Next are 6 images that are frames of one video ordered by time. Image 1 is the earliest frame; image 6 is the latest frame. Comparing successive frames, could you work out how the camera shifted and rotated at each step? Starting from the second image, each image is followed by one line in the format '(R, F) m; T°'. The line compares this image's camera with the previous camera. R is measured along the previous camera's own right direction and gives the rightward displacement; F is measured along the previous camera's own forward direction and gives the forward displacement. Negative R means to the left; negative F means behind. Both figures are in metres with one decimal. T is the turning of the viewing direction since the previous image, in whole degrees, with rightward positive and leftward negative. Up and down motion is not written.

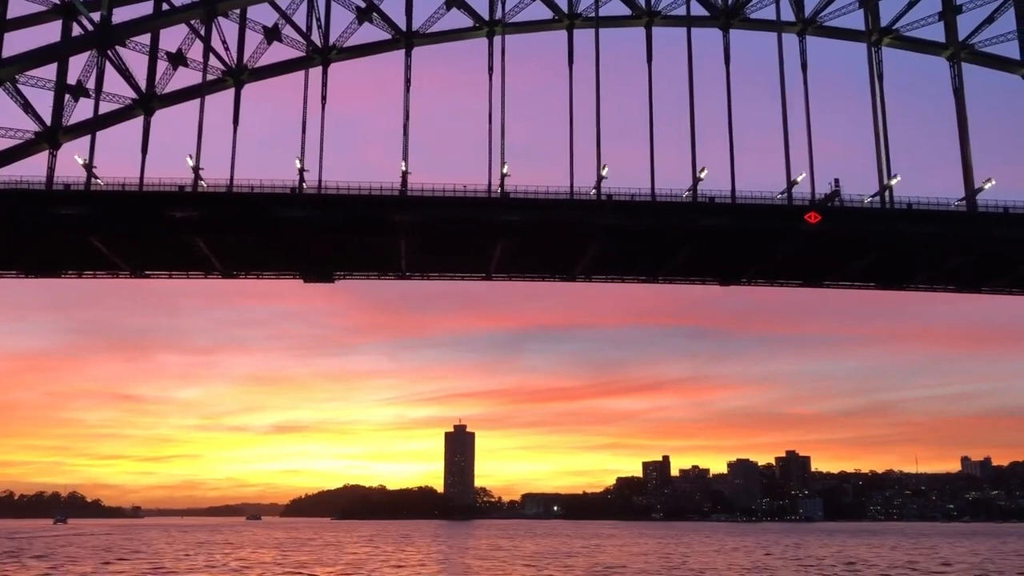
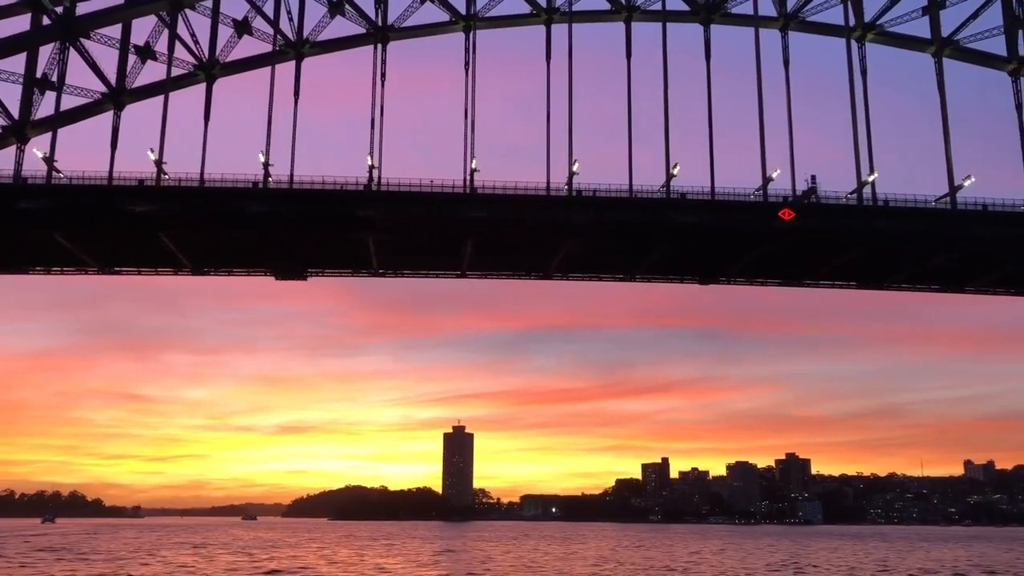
(+1.6, +0.8) m; 0°
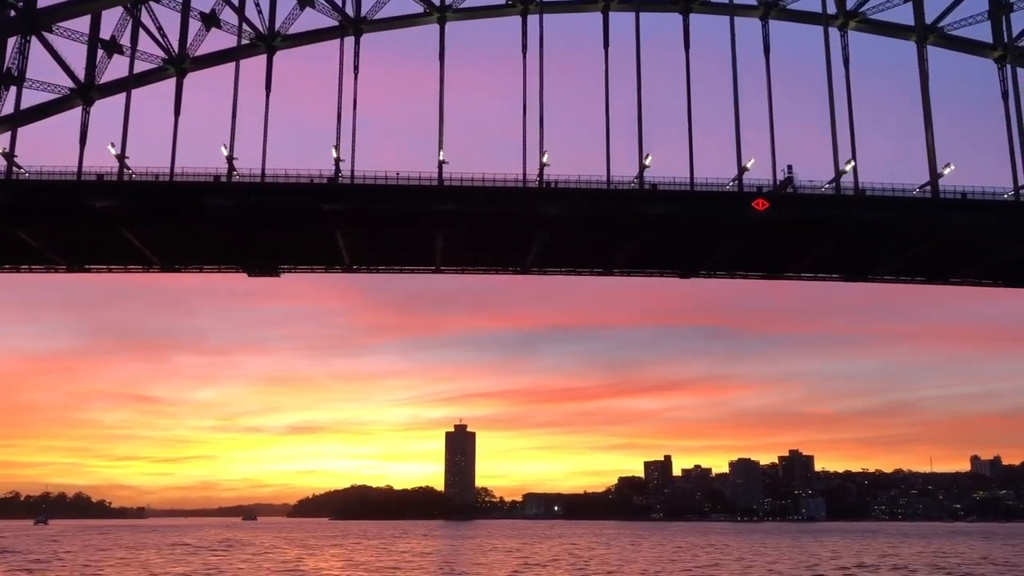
(+1.6, +0.8) m; 0°
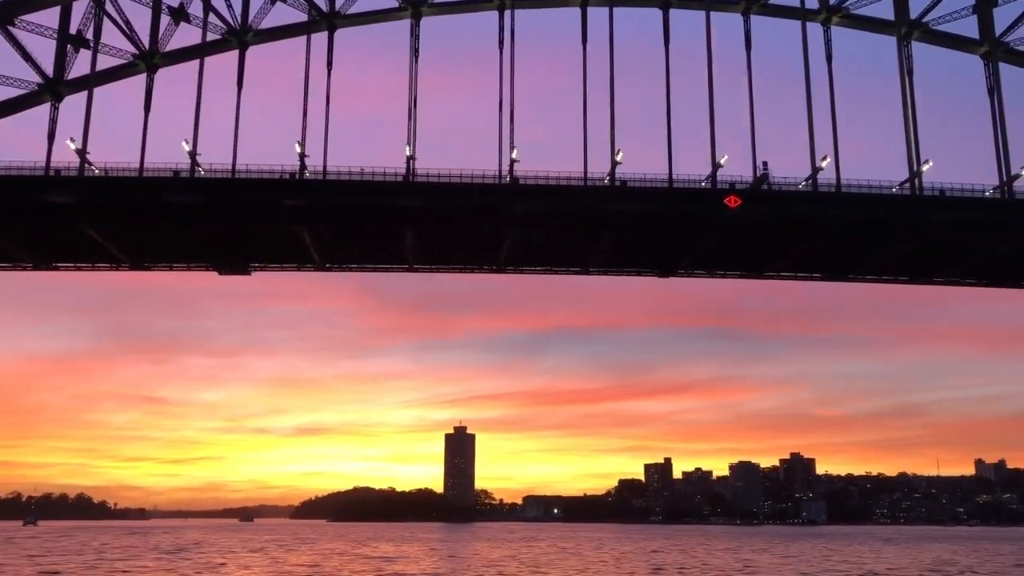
(+1.6, +0.8) m; 0°
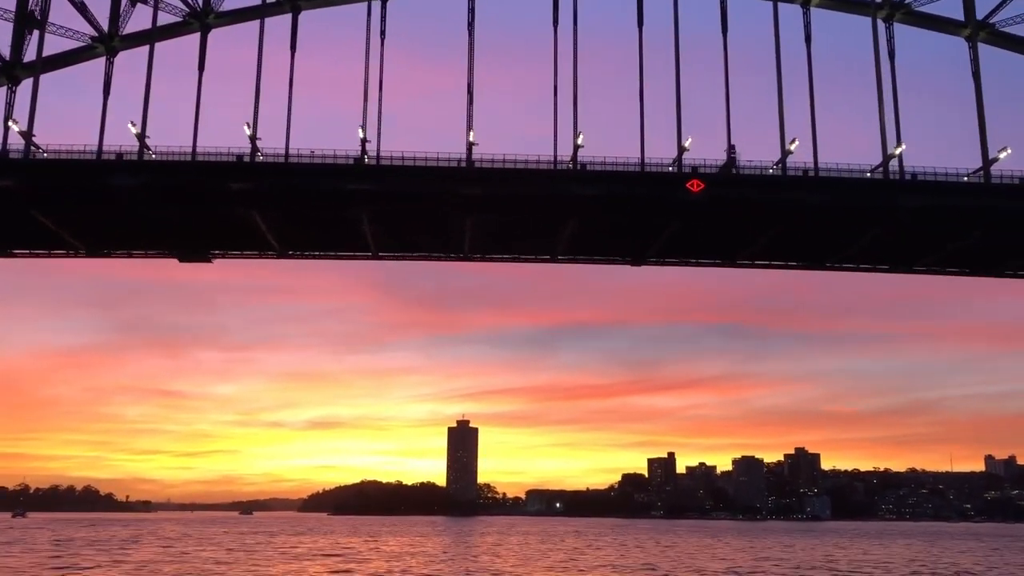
(+2.2, +1.2) m; -1°
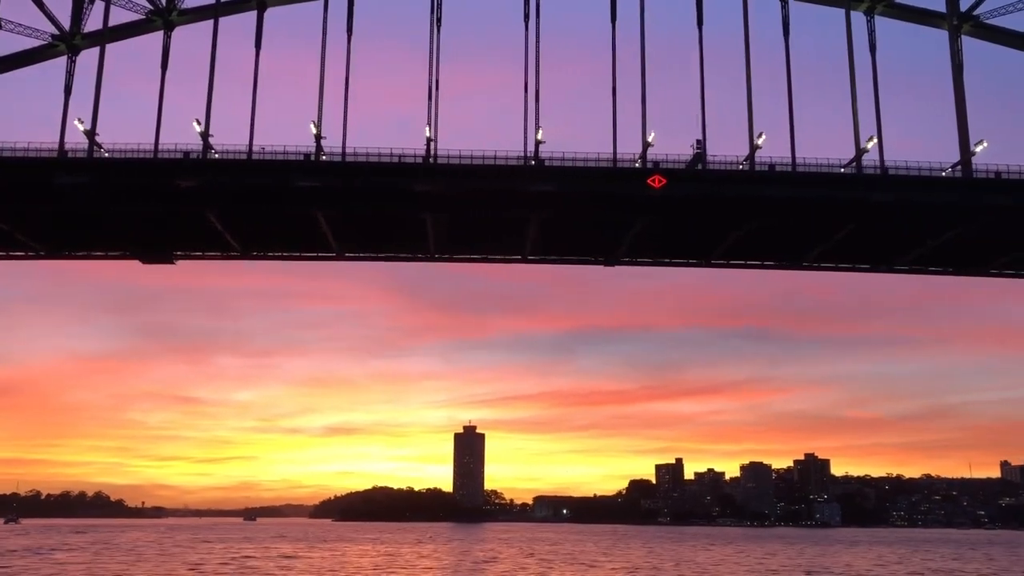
(+2.3, +1.2) m; -1°
